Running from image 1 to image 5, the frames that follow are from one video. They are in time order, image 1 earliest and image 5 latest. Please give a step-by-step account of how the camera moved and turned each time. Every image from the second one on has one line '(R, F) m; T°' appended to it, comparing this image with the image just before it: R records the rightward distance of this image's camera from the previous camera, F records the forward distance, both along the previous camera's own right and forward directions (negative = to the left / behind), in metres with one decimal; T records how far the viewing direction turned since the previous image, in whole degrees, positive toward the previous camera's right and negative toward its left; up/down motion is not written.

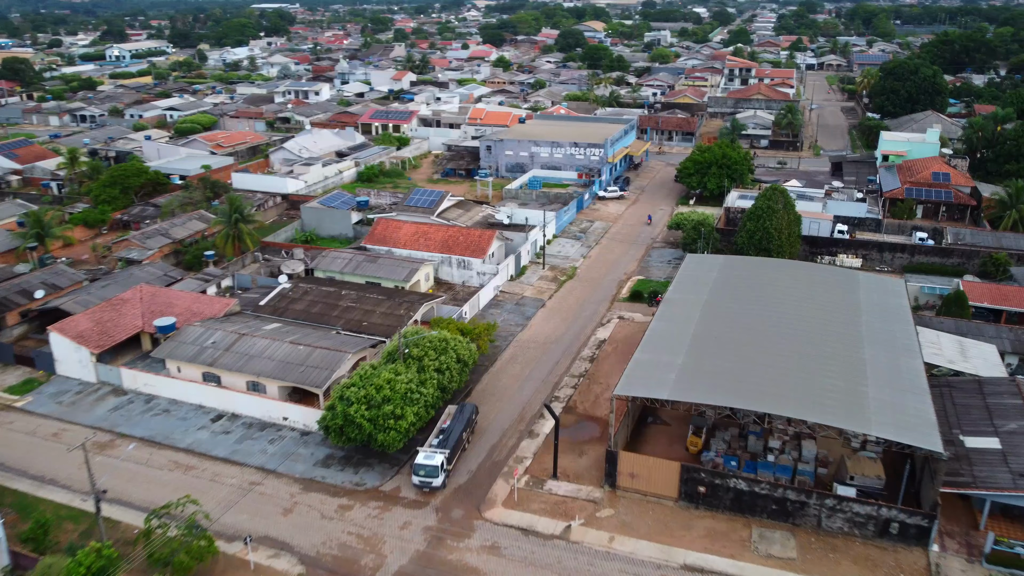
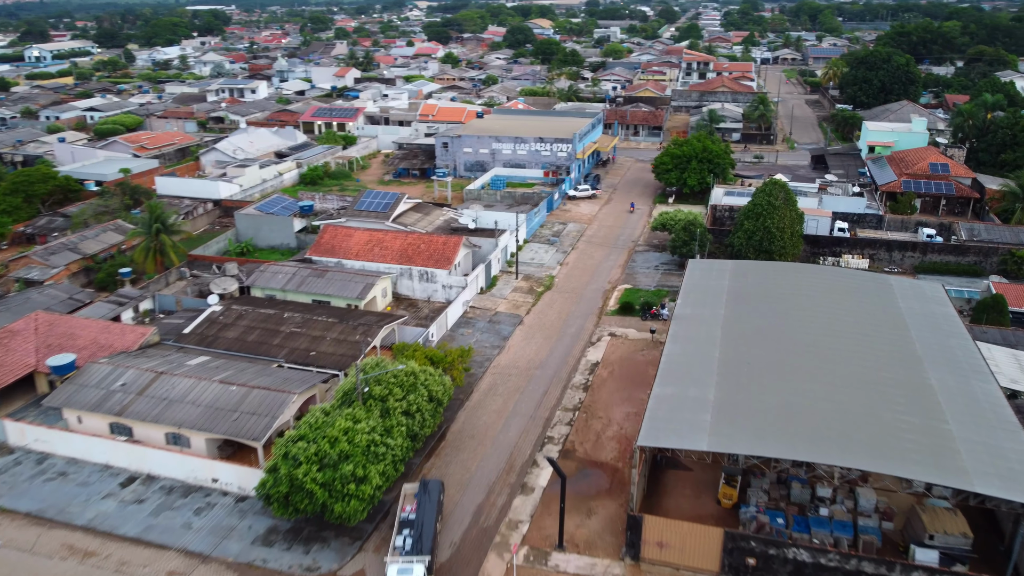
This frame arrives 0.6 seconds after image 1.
(-1.0, +5.6) m; +4°
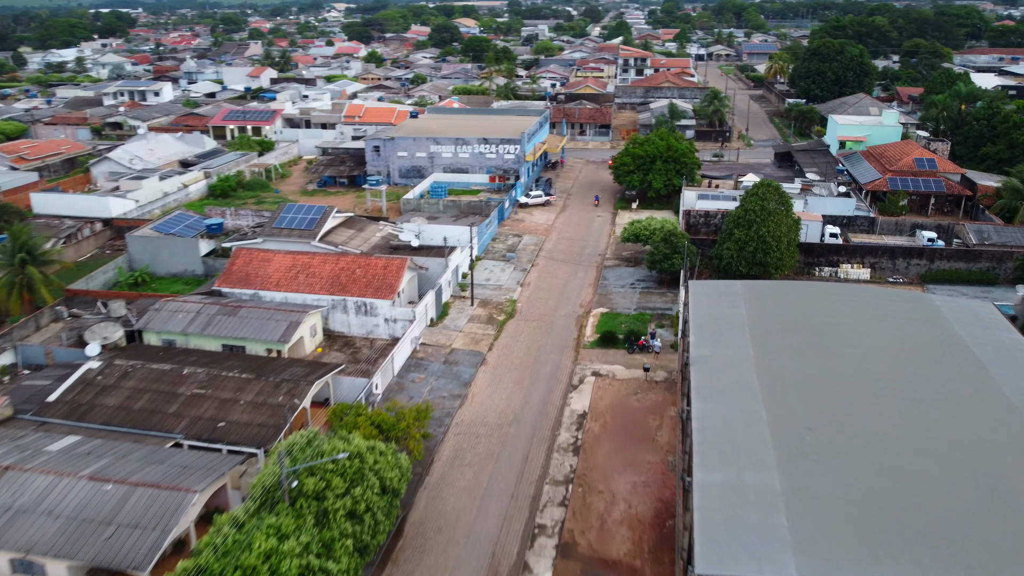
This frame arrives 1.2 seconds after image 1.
(-1.0, +6.3) m; +5°
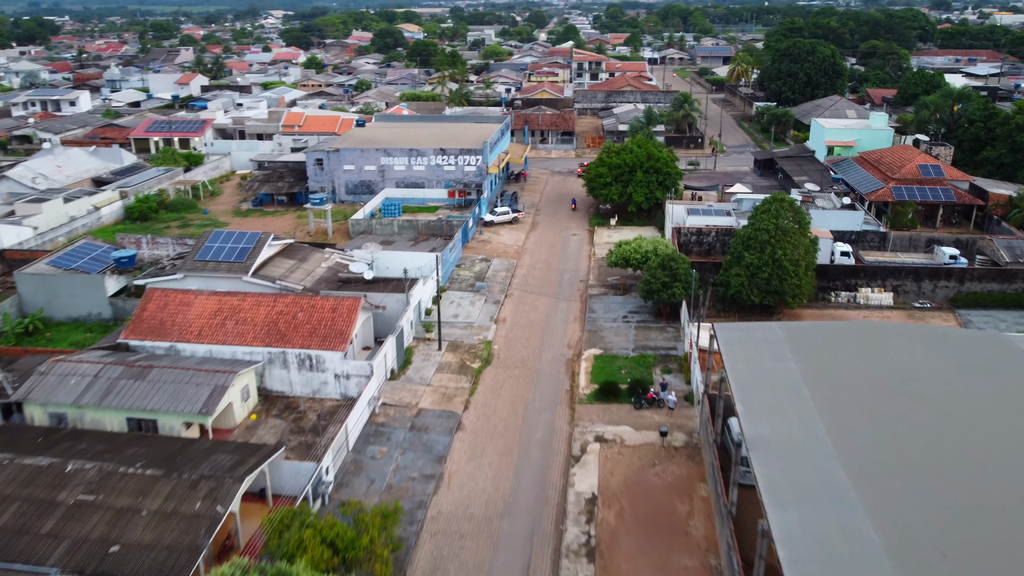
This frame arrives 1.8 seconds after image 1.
(-0.9, +5.4) m; +4°
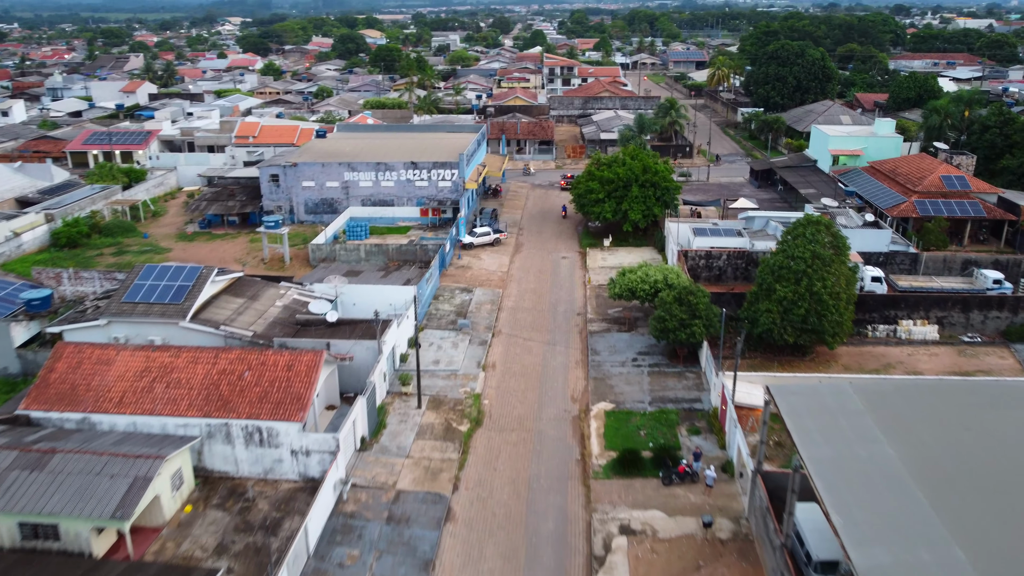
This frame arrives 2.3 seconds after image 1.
(-0.8, +4.6) m; +2°
